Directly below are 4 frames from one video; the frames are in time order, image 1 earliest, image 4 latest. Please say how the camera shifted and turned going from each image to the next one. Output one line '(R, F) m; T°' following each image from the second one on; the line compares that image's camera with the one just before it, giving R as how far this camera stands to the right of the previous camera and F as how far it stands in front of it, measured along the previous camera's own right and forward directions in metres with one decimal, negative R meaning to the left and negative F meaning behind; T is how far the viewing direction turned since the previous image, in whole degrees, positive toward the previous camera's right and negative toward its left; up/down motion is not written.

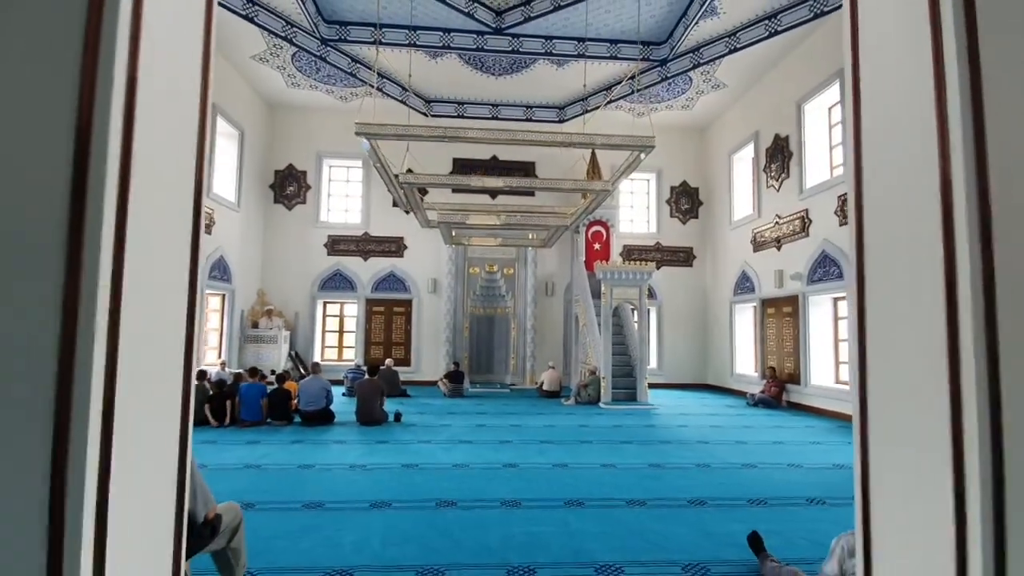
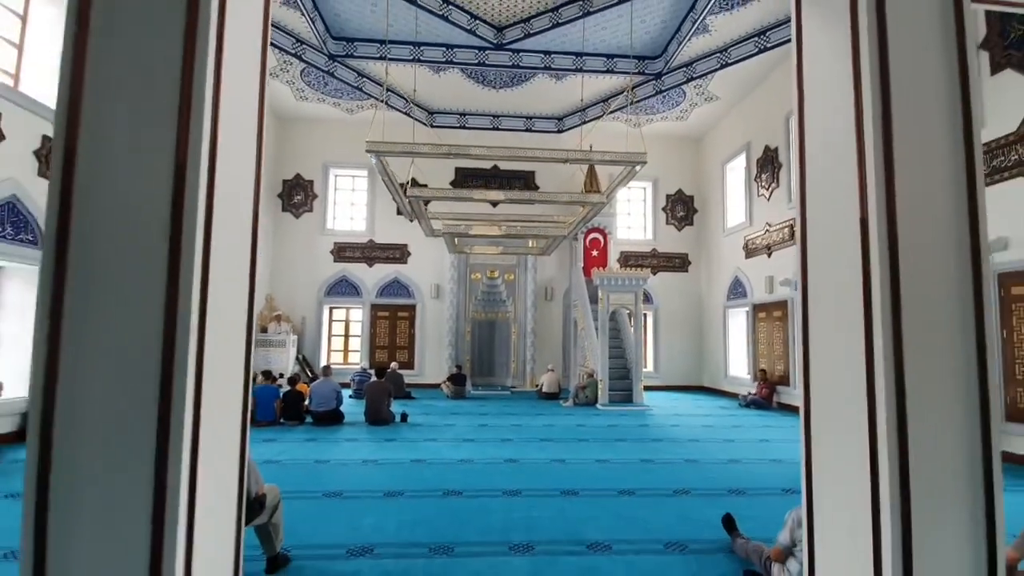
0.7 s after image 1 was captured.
(0.0, -0.3) m; 0°
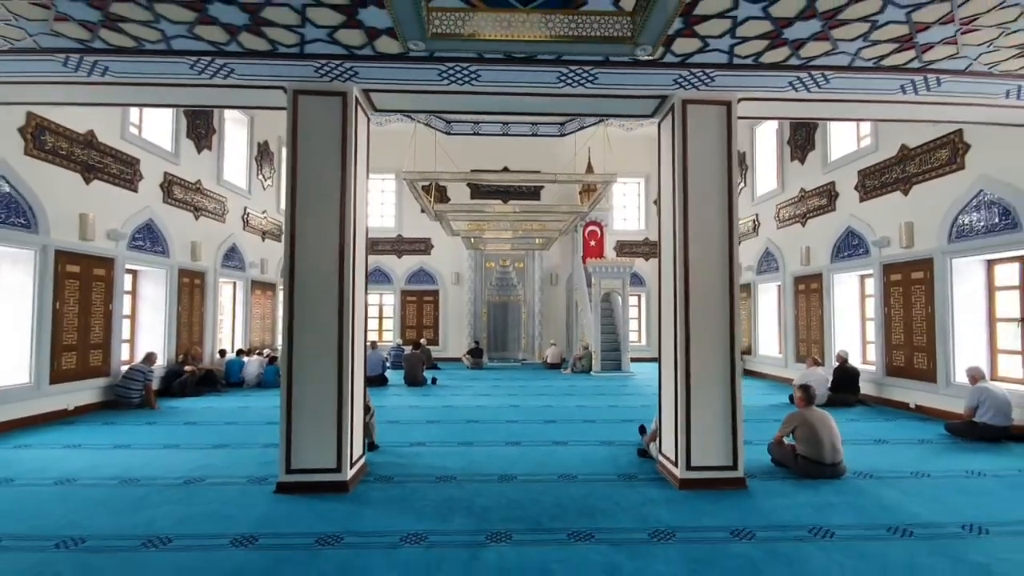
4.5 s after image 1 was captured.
(+0.2, -1.7) m; -2°
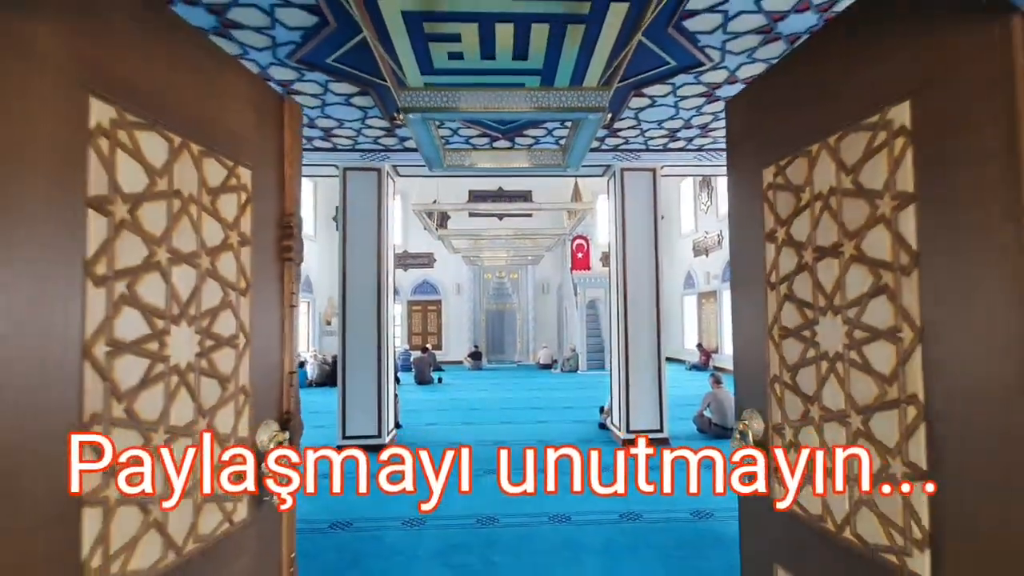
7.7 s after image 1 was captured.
(+0.1, -1.3) m; 0°
